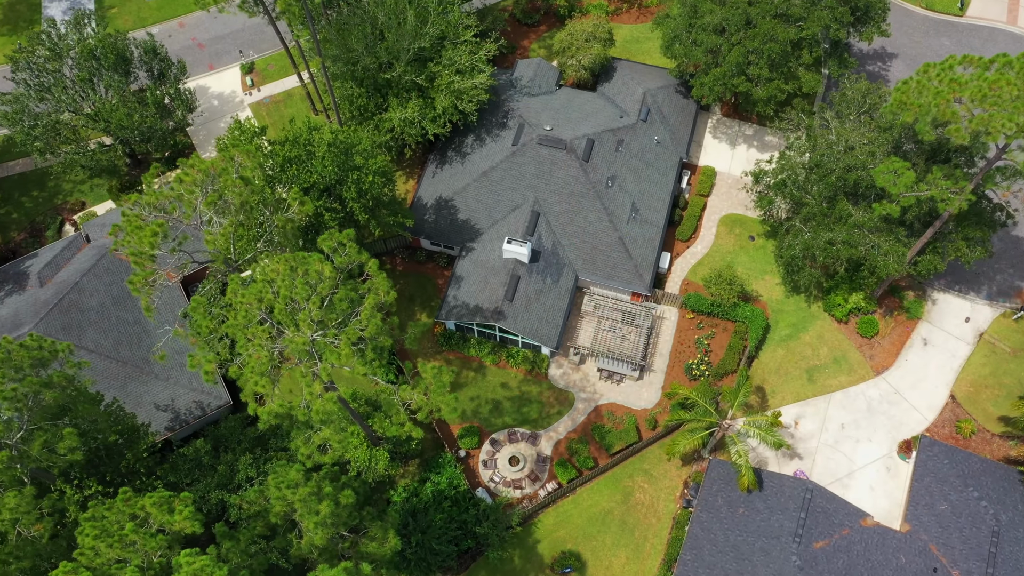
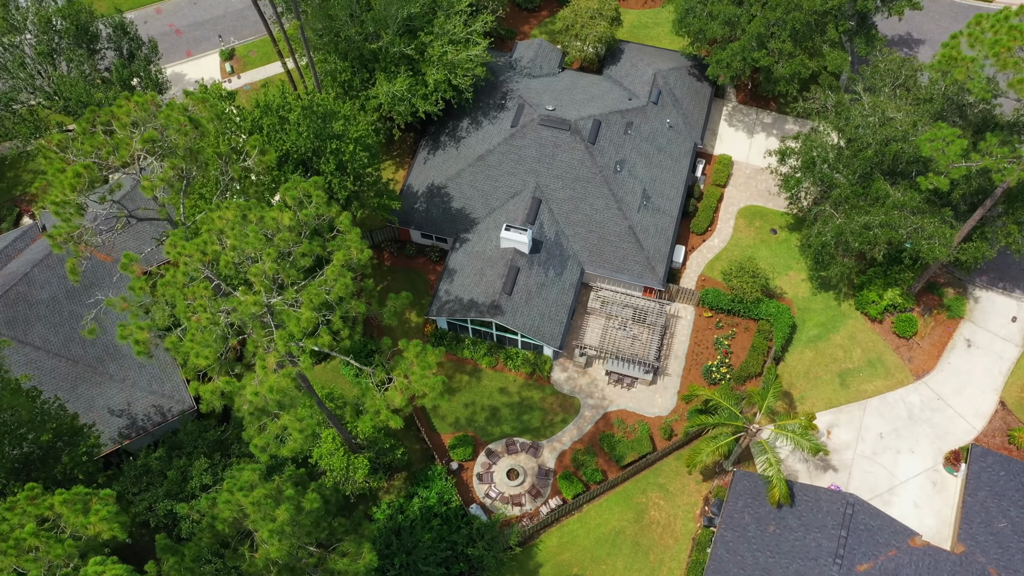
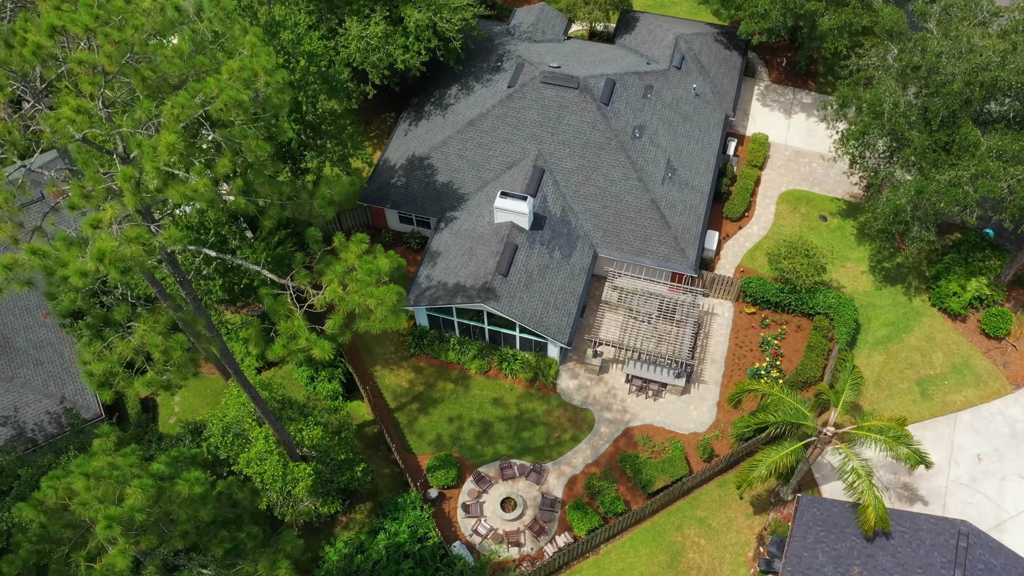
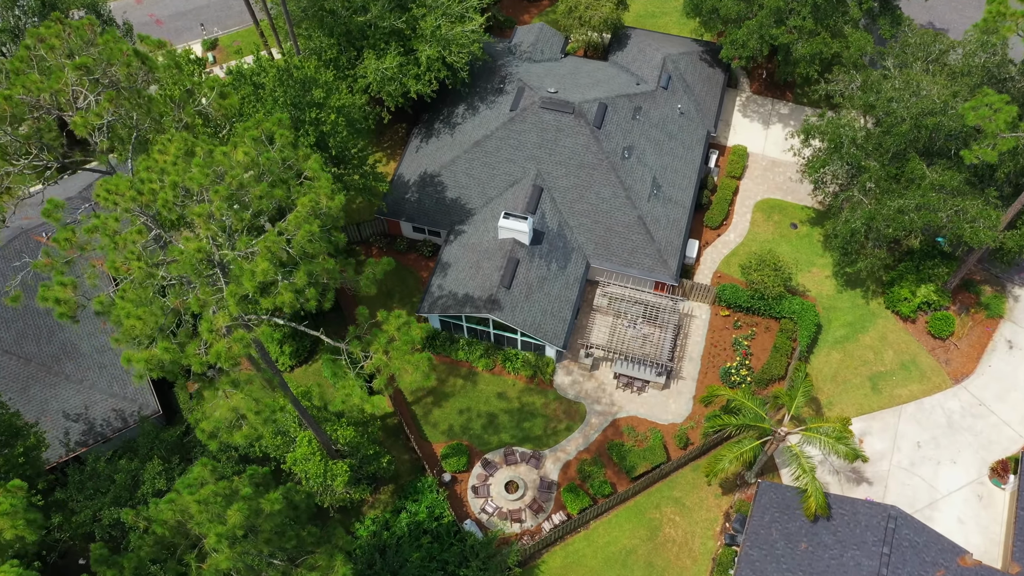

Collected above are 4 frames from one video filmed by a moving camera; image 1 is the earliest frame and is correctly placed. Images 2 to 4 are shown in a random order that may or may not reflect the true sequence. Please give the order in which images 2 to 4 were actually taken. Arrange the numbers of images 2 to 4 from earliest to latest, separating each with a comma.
2, 4, 3
